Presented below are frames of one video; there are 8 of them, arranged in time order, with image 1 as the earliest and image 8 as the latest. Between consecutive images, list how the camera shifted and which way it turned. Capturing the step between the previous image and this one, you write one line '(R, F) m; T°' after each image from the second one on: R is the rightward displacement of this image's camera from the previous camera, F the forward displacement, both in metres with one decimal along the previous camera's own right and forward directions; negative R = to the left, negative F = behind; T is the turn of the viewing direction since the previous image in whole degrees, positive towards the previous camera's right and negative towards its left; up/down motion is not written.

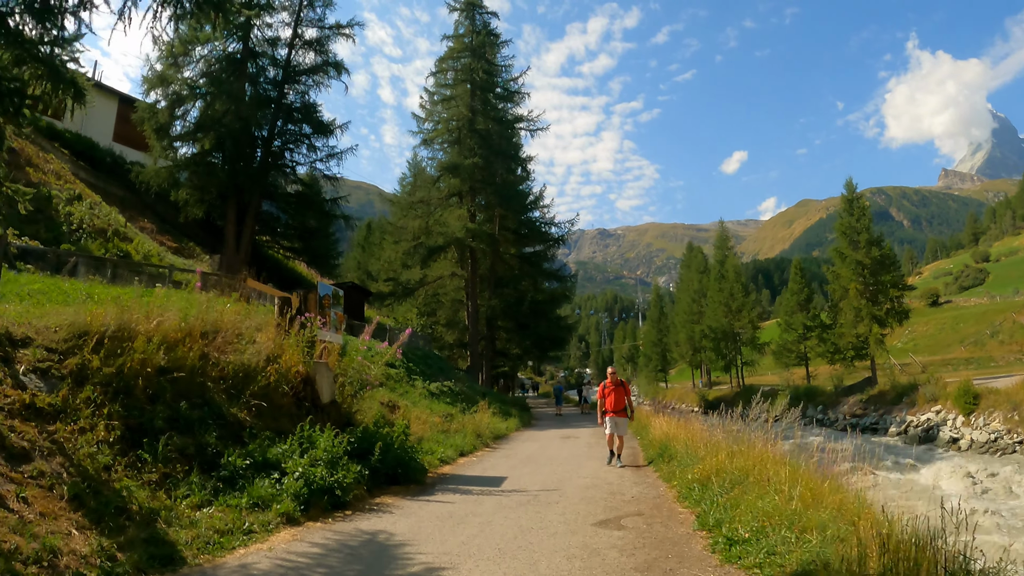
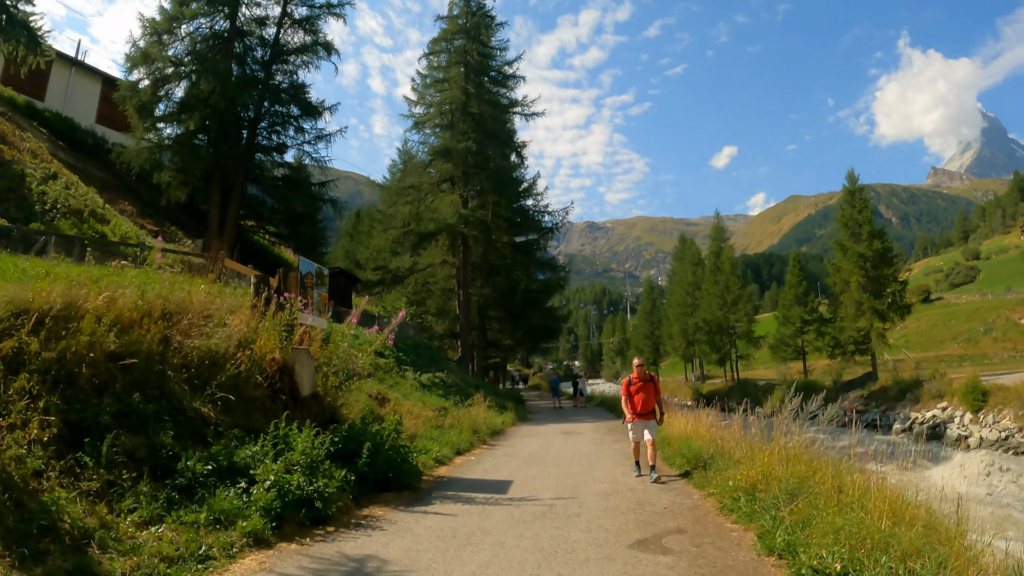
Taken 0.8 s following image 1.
(-0.2, +1.0) m; +1°
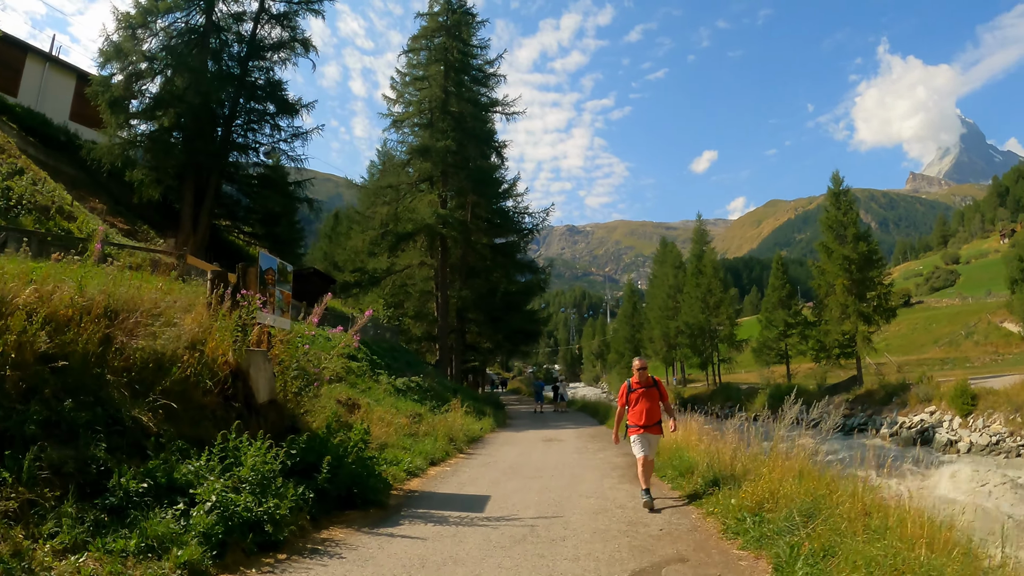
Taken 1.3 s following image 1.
(0.0, +0.6) m; +2°
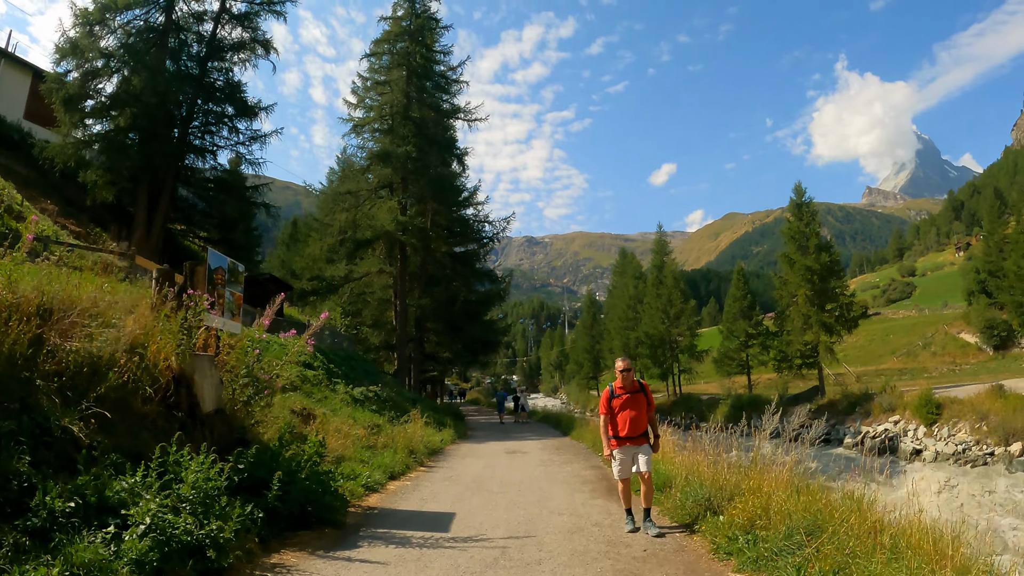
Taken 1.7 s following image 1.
(-0.1, +0.4) m; +4°
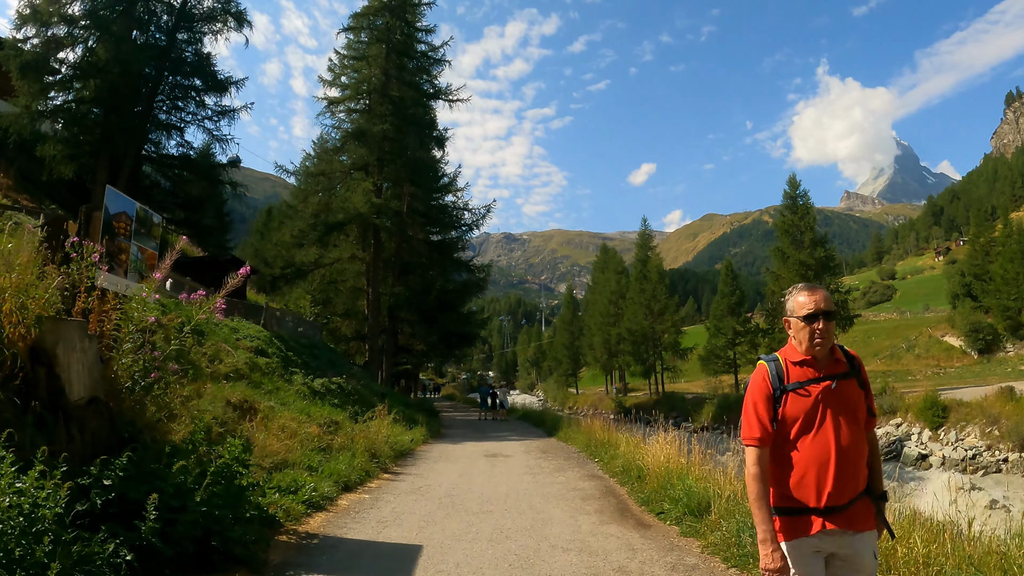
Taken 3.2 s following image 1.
(-0.1, +1.6) m; +2°
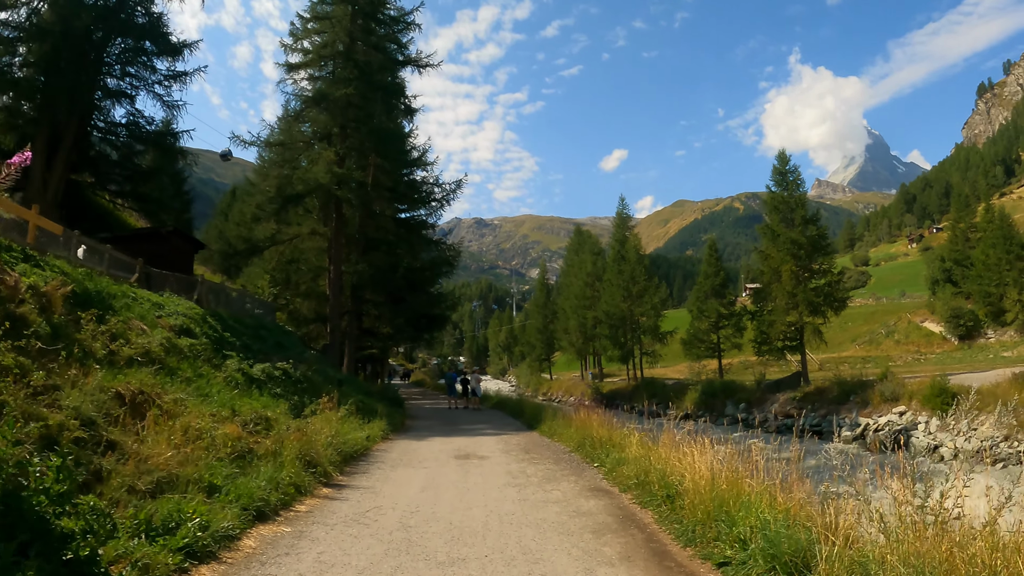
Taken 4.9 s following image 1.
(-0.1, +1.9) m; +3°
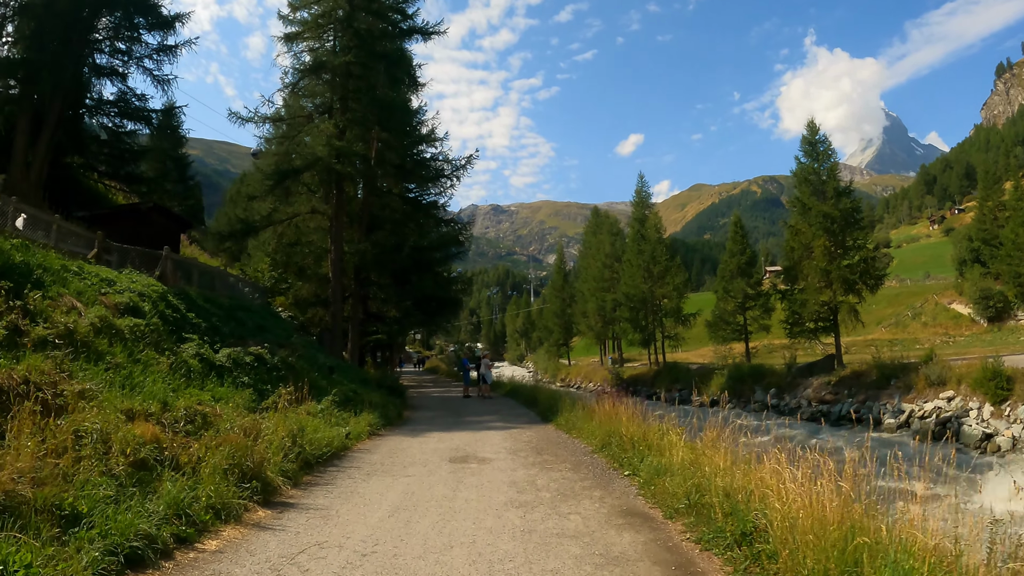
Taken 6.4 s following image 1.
(+0.1, +1.7) m; -2°
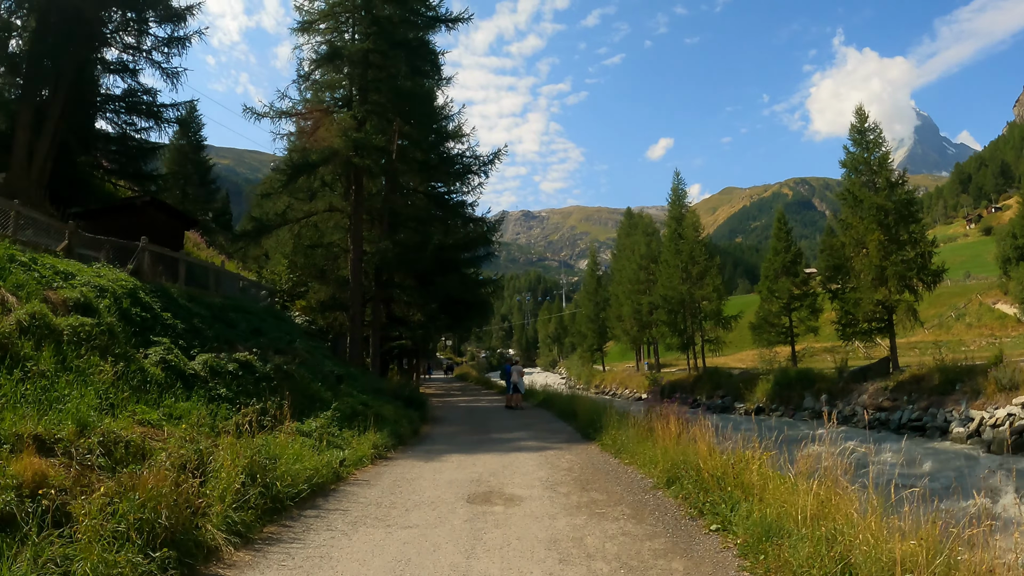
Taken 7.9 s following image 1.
(0.0, +1.7) m; -3°
